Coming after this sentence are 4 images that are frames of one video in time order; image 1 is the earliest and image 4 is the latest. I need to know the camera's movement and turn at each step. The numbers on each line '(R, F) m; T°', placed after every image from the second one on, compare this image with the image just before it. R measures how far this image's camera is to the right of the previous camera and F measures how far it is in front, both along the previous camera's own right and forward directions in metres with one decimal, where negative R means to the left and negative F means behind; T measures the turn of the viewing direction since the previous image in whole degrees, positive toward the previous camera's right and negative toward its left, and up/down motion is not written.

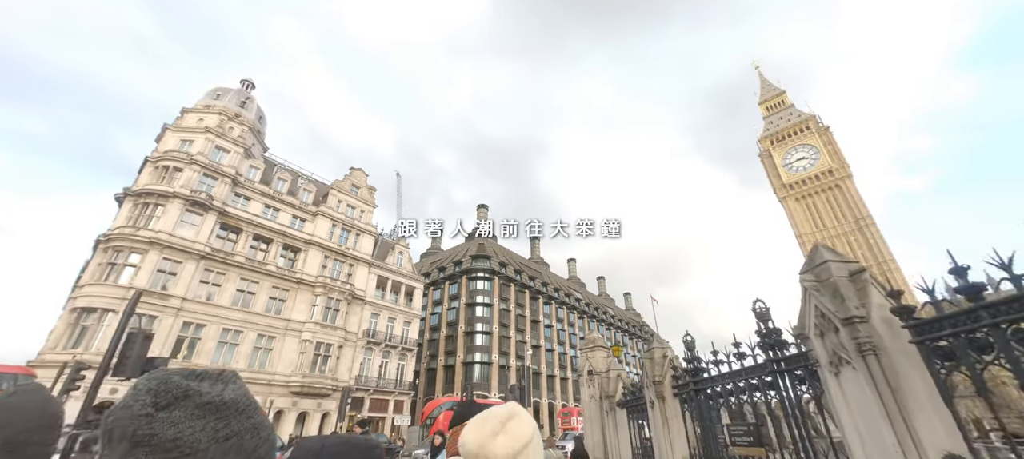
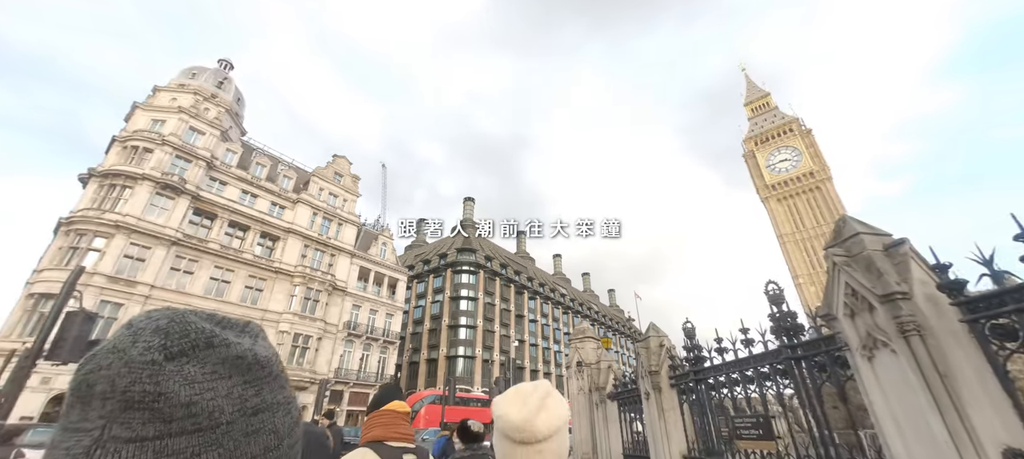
(0.0, +0.4) m; +2°
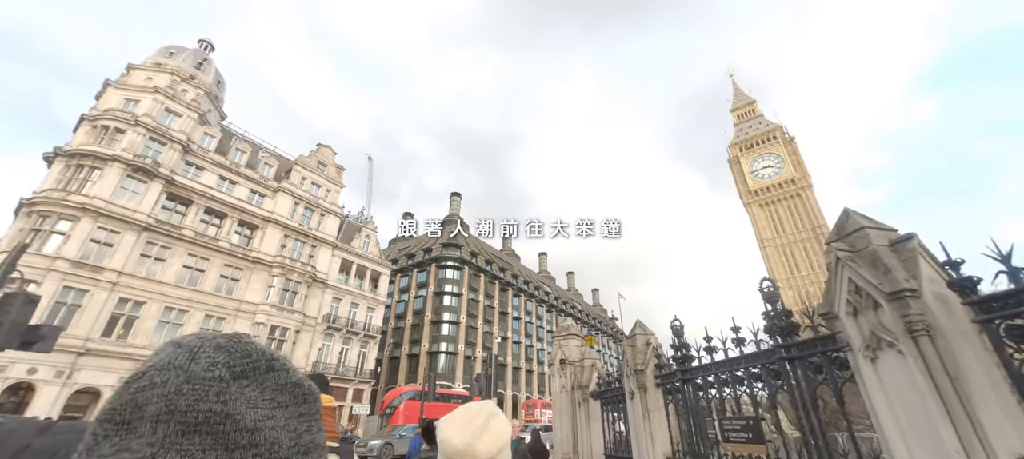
(0.0, +0.2) m; +2°
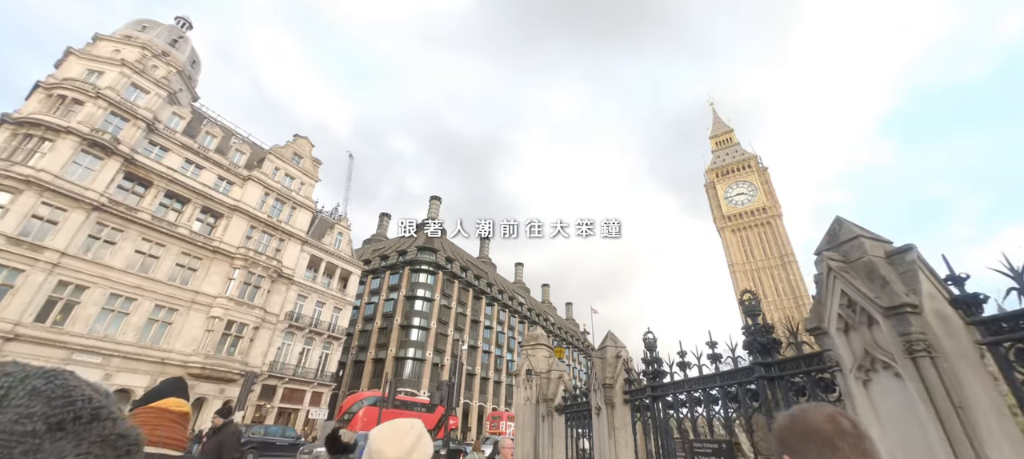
(+0.1, +0.3) m; +3°
